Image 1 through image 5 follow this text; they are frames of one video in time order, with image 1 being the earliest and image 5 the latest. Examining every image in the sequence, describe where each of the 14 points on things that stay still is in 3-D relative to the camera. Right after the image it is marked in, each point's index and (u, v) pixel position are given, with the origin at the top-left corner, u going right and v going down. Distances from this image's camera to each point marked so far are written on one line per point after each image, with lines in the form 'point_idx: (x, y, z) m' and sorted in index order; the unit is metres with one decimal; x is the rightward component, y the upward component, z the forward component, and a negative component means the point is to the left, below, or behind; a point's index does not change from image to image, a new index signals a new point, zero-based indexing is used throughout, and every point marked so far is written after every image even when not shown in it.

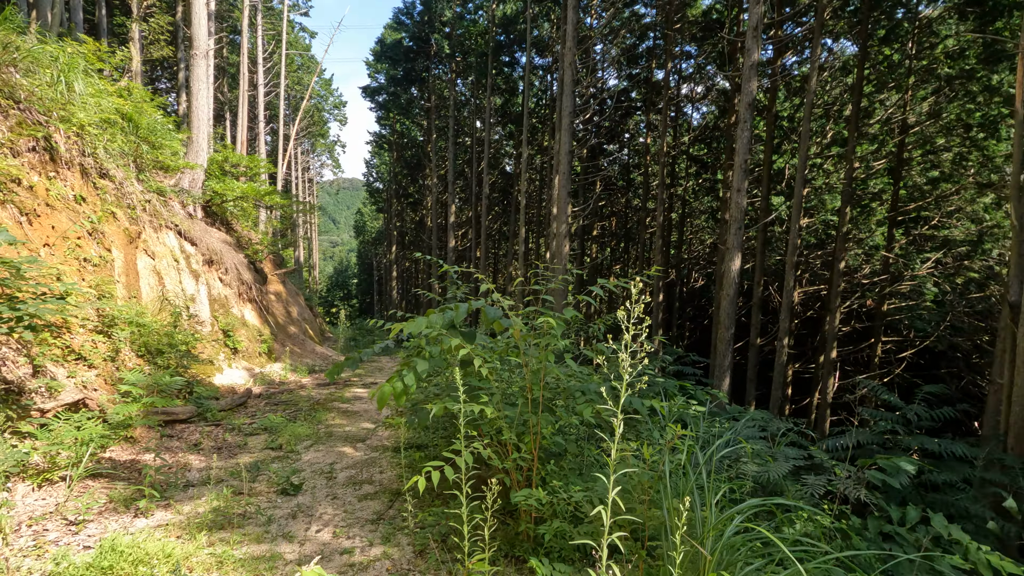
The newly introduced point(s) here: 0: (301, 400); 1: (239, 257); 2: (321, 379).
0: (-2.9, -1.5, +7.3) m
1: (-5.0, +0.6, +9.7) m
2: (-3.3, -1.6, +9.3) m
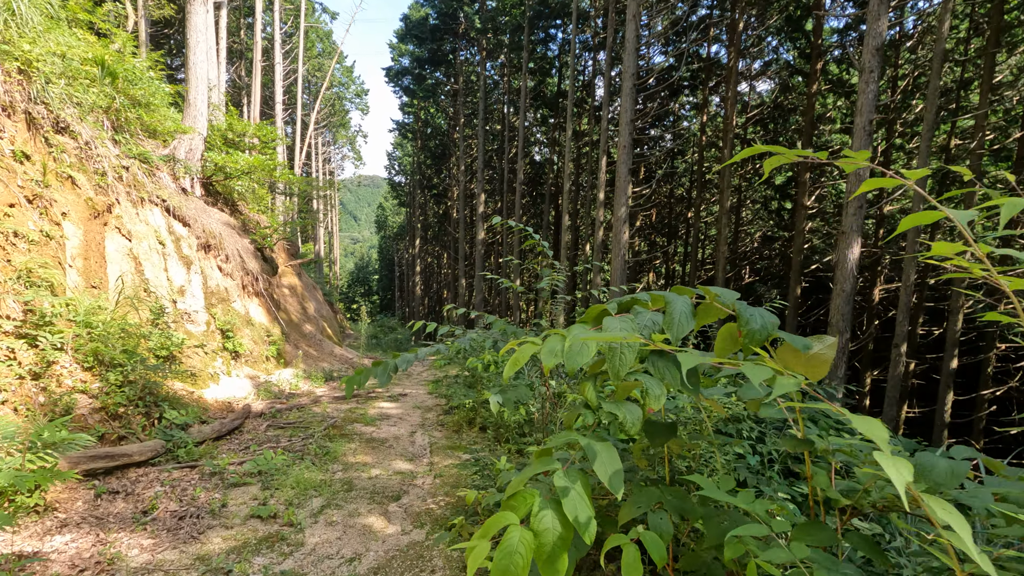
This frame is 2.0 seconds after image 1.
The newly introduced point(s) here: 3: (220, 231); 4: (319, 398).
0: (-2.1, -1.4, +5.7) m
1: (-4.1, +0.7, +8.2) m
2: (-2.5, -1.5, +7.8) m
3: (-4.1, +0.8, +7.5) m
4: (-2.5, -1.4, +7.0) m
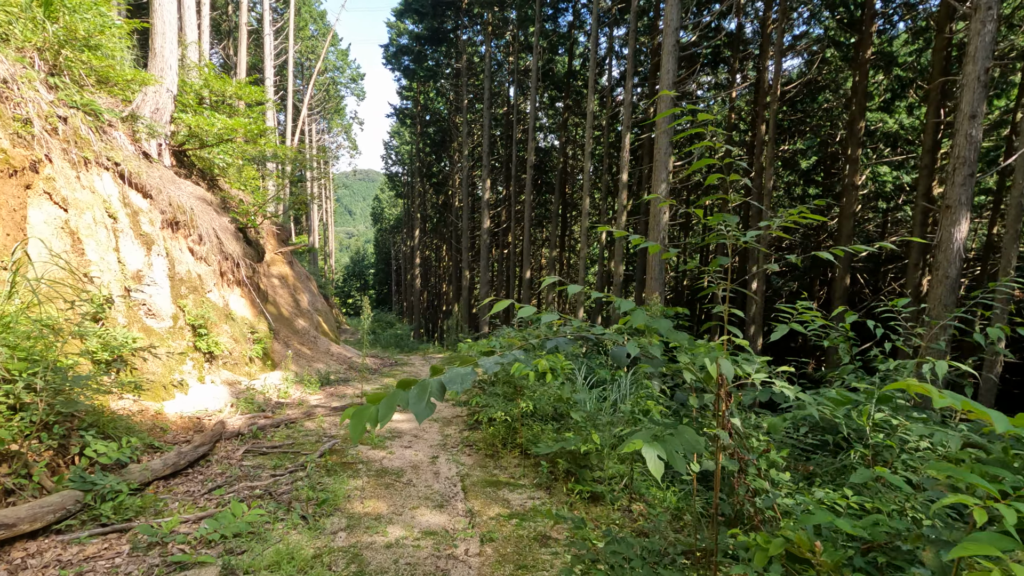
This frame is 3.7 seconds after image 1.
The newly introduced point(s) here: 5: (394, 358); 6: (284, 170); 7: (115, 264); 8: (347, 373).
0: (-1.7, -1.3, +4.4) m
1: (-3.7, +0.9, +6.9) m
2: (-2.1, -1.3, +6.5) m
3: (-3.7, +1.0, +6.2) m
4: (-2.1, -1.3, +5.7) m
5: (-2.8, -1.7, +12.7) m
6: (-4.2, +2.2, +9.8) m
7: (-3.5, +0.2, +4.7) m
8: (-2.5, -1.3, +8.1) m
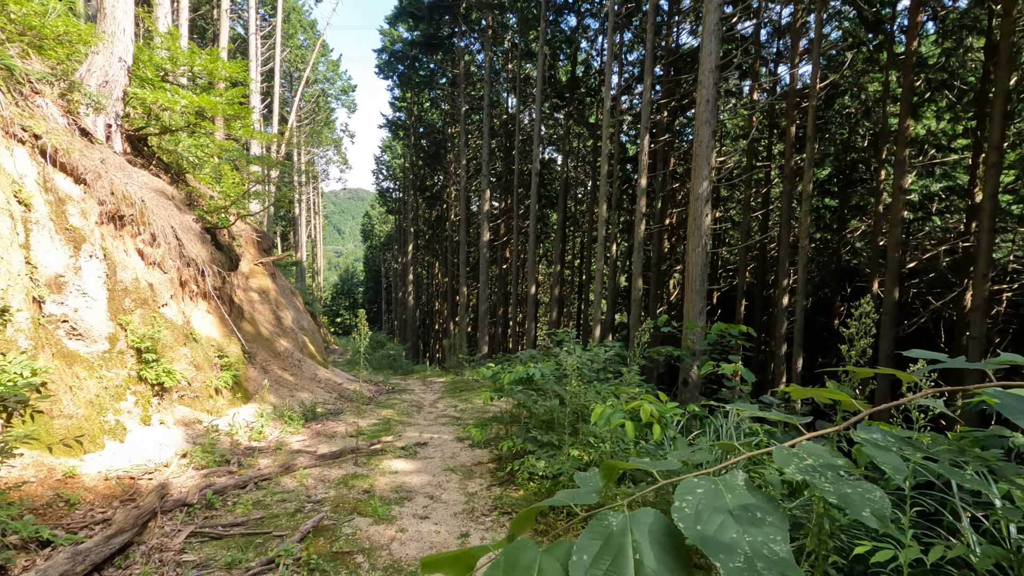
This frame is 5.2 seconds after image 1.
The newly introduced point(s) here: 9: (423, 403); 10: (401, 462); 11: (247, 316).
0: (-1.4, -1.3, +3.2) m
1: (-3.4, +0.7, +5.7) m
2: (-1.8, -1.5, +5.2) m
3: (-3.4, +0.8, +5.0) m
4: (-1.8, -1.4, +4.4) m
5: (-2.6, -2.0, +11.3) m
6: (-3.9, +1.9, +8.6) m
7: (-3.2, +0.1, +3.5) m
8: (-2.2, -1.5, +6.8) m
9: (-1.3, -1.7, +7.9) m
10: (-0.9, -1.4, +4.4) m
11: (-3.5, -0.4, +7.1) m
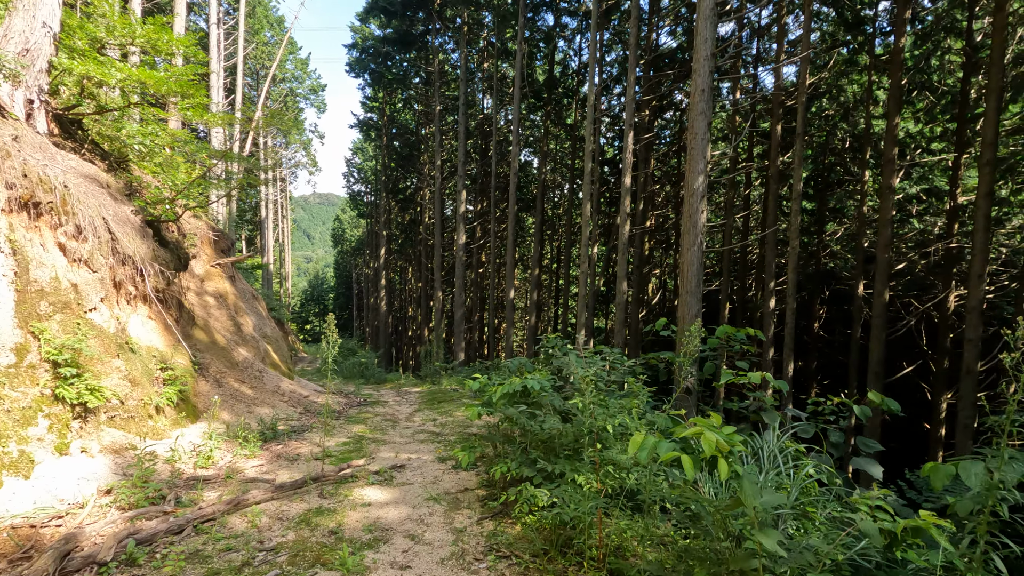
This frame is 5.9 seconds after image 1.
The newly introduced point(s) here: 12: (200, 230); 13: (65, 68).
0: (-1.4, -1.3, +2.5) m
1: (-3.6, +0.7, +4.9) m
2: (-1.9, -1.5, +4.6) m
3: (-3.5, +0.8, +4.2) m
4: (-1.8, -1.4, +3.7) m
5: (-3.0, -2.1, +10.6) m
6: (-4.2, +1.9, +7.8) m
7: (-3.2, +0.2, +2.7) m
8: (-2.4, -1.5, +6.1) m
9: (-1.5, -1.7, +7.3) m
10: (-1.0, -1.4, +3.8) m
11: (-3.7, -0.4, +6.4) m
12: (-4.8, +0.9, +8.2) m
13: (-4.0, +1.9, +4.8) m
